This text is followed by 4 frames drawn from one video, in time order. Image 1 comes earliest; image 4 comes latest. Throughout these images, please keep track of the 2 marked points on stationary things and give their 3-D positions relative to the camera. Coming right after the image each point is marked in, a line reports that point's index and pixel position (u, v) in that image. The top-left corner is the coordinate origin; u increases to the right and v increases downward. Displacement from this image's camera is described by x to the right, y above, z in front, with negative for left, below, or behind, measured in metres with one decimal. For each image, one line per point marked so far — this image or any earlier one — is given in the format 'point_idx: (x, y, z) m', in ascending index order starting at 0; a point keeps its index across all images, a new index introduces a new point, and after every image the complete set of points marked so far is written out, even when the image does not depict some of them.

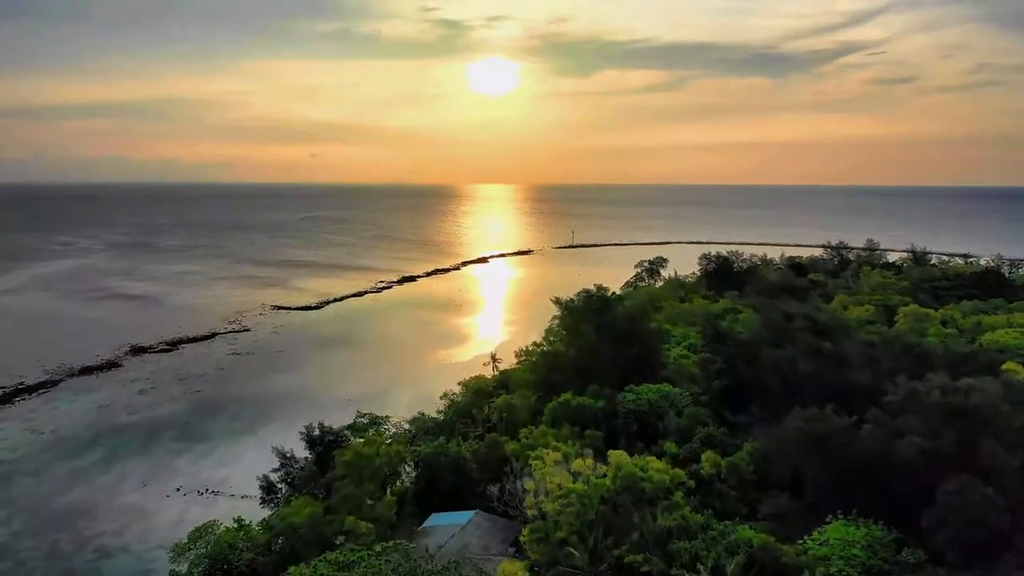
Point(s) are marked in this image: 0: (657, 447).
0: (+3.2, -3.5, +14.7) m
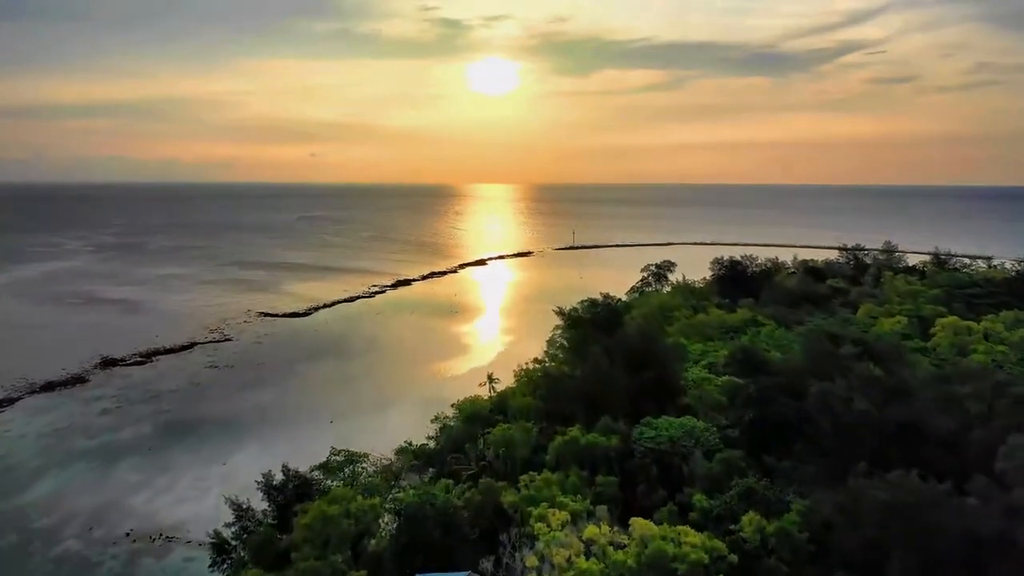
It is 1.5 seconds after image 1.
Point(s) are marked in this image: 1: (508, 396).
0: (+3.2, -3.9, +12.3) m
1: (-0.1, -3.1, +19.2) m
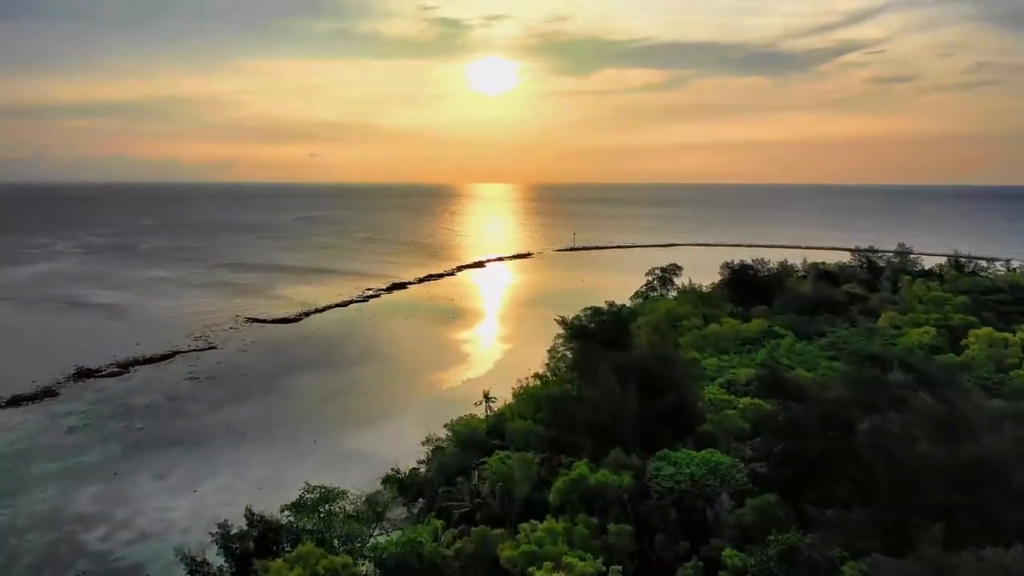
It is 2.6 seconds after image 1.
0: (+3.1, -4.2, +10.6) m
1: (-0.2, -3.4, +17.4) m
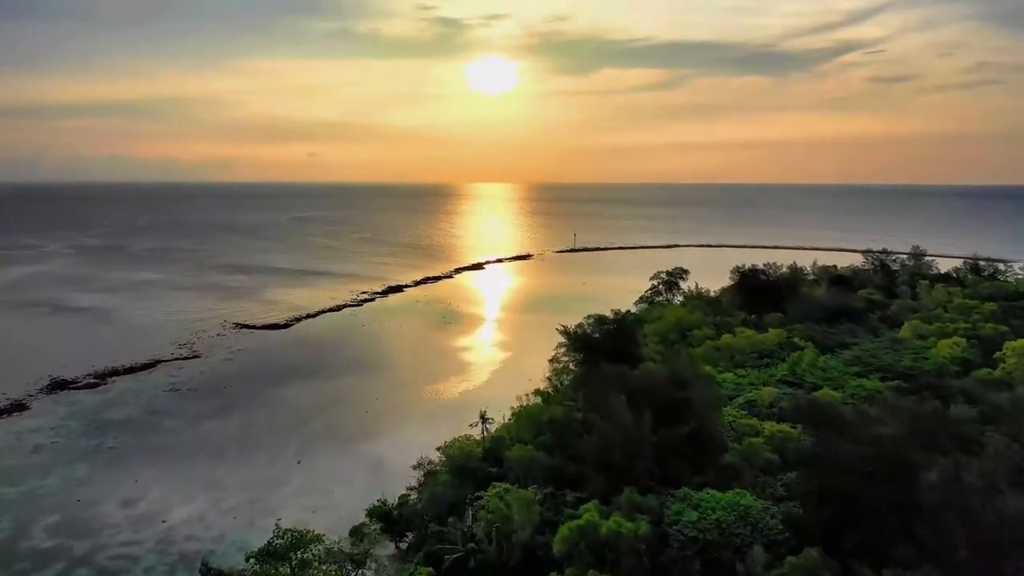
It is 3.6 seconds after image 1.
0: (+3.1, -4.5, +9.0) m
1: (-0.2, -3.7, +15.8) m
